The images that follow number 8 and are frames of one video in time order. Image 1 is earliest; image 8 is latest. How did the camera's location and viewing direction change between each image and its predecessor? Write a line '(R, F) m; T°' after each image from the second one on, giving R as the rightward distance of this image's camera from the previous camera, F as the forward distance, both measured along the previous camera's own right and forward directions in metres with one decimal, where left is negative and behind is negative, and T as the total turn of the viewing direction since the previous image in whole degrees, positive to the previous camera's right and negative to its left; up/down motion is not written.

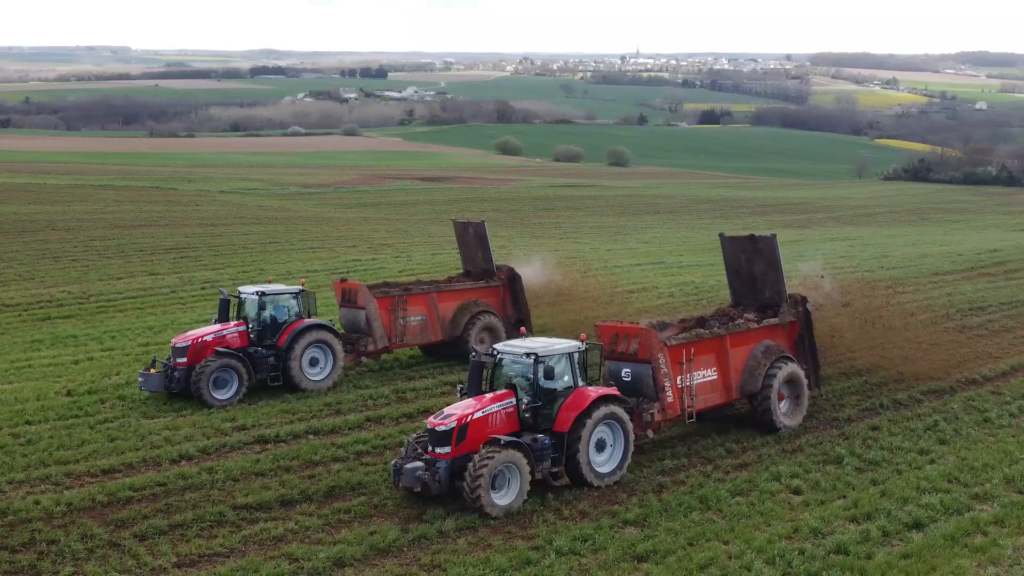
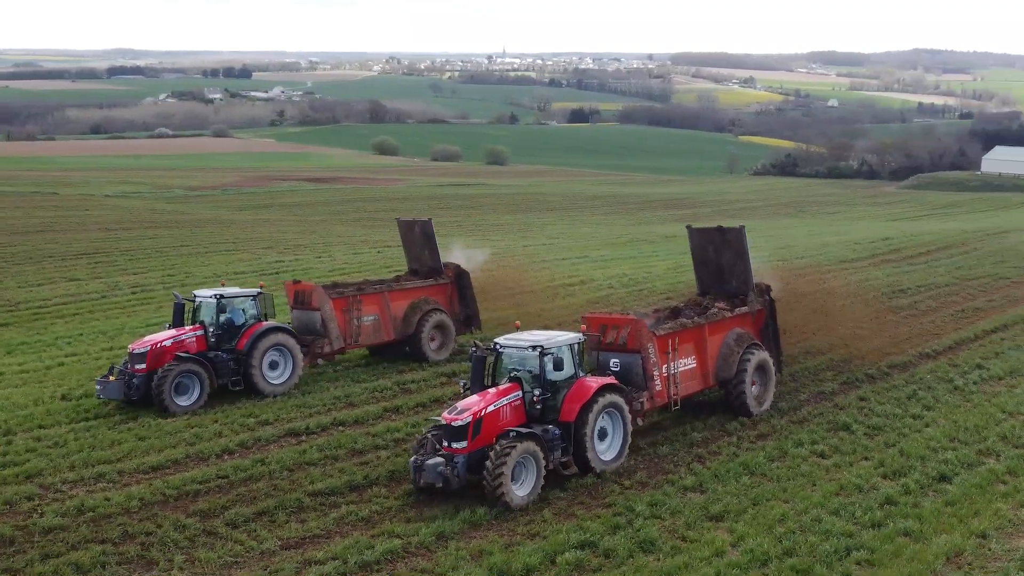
(-1.6, -0.5) m; +7°
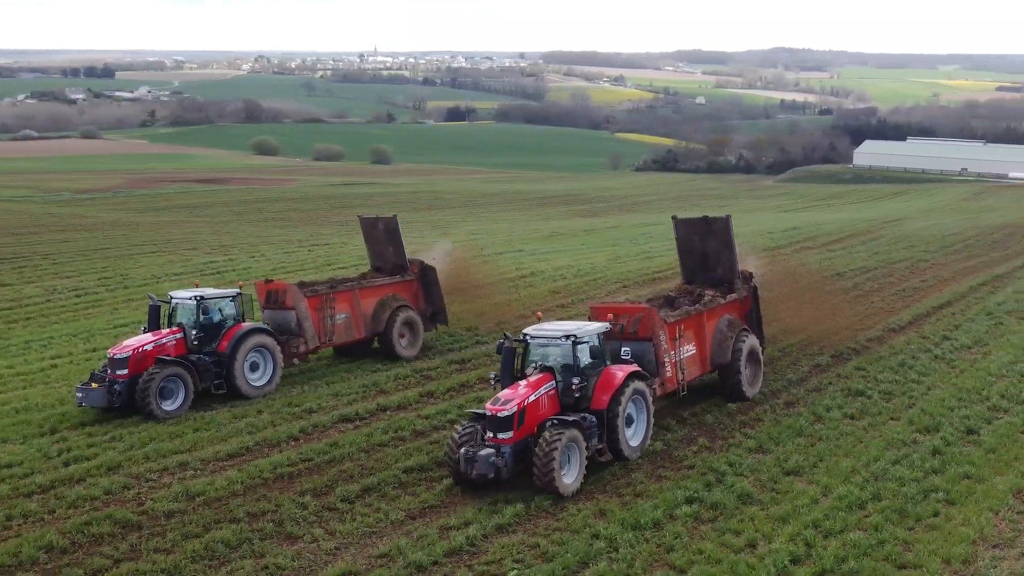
(-1.8, -0.5) m; +7°
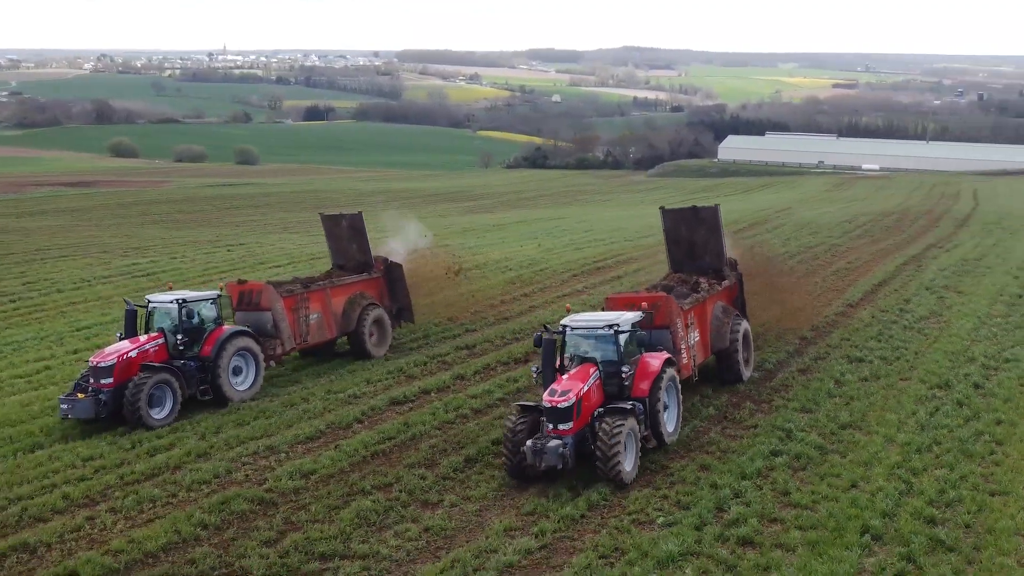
(-2.0, -0.6) m; +8°
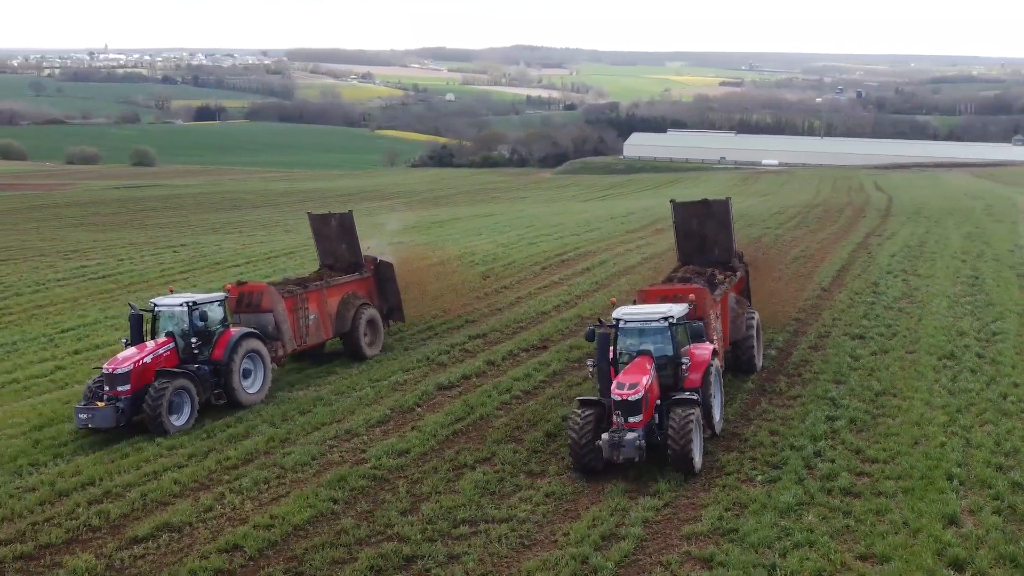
(-1.7, -0.6) m; +6°
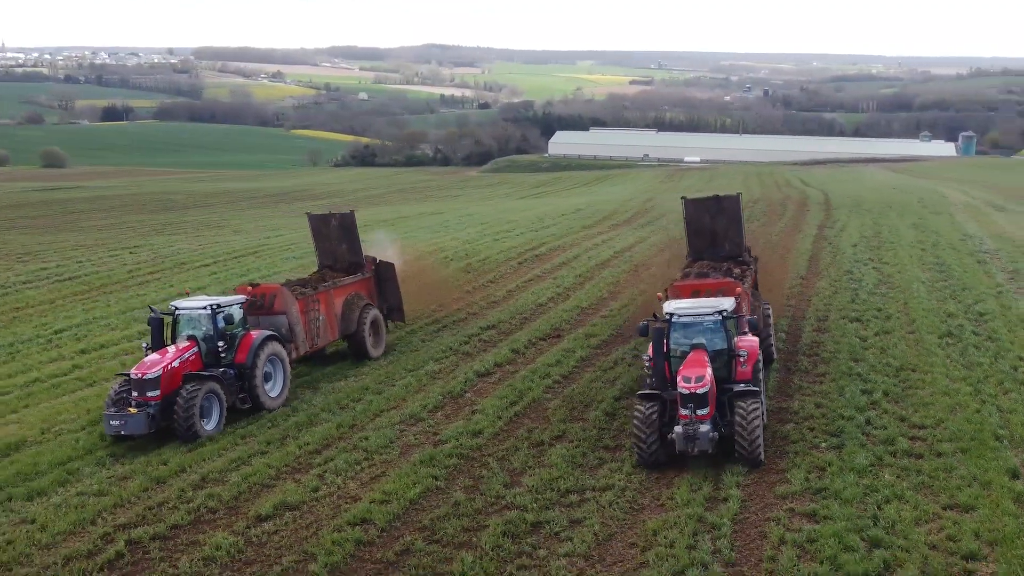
(-1.5, -0.6) m; +5°
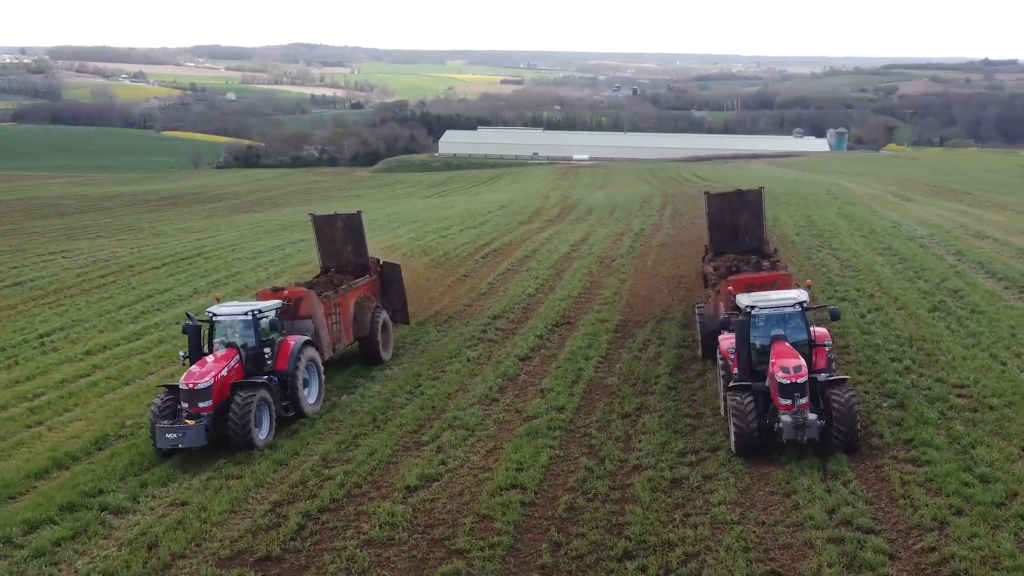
(-2.1, -0.7) m; +7°
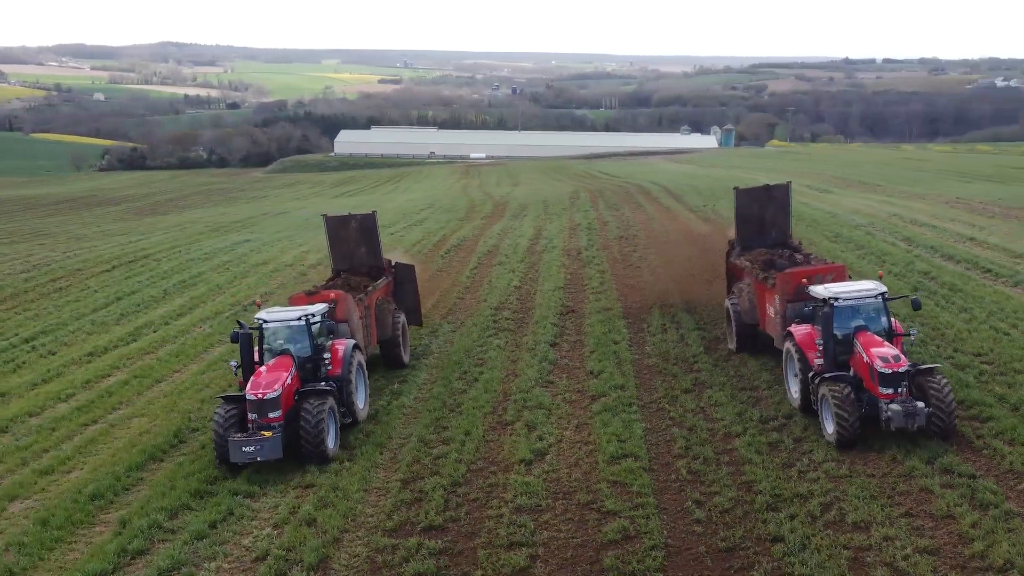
(-2.0, -0.5) m; +6°
